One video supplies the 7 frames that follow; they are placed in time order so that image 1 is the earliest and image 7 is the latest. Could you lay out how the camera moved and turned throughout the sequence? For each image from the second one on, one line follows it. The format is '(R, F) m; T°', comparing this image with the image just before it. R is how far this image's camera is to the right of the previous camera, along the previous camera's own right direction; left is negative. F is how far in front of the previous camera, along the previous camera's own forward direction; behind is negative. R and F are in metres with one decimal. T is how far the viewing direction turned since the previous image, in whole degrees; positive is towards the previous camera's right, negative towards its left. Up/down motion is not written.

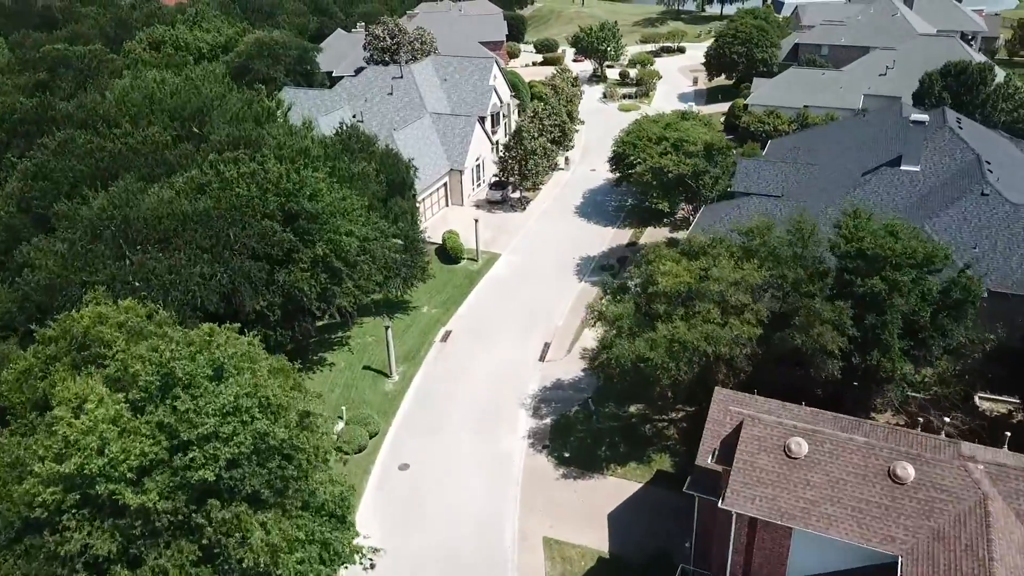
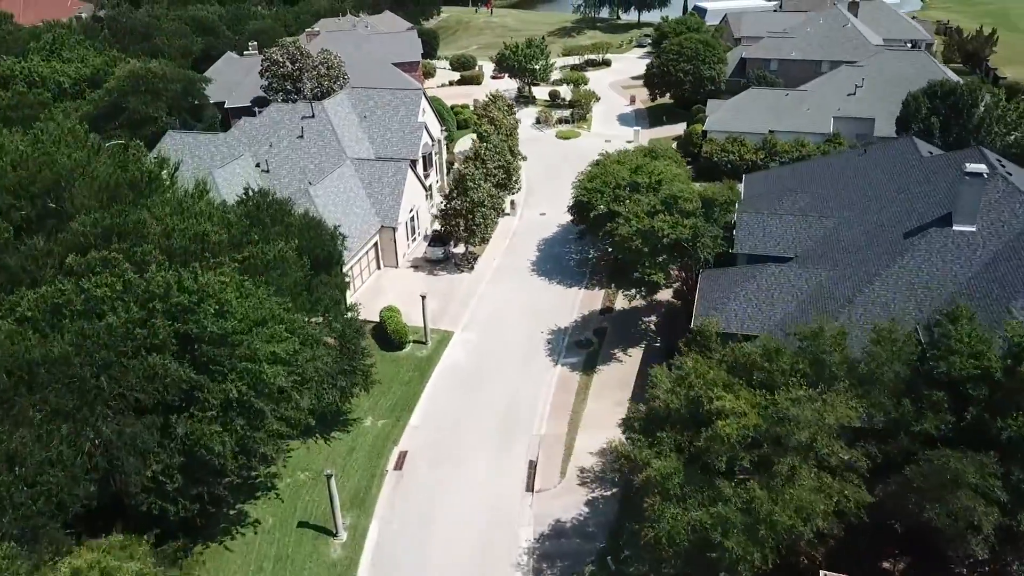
(-2.3, +8.3) m; +7°
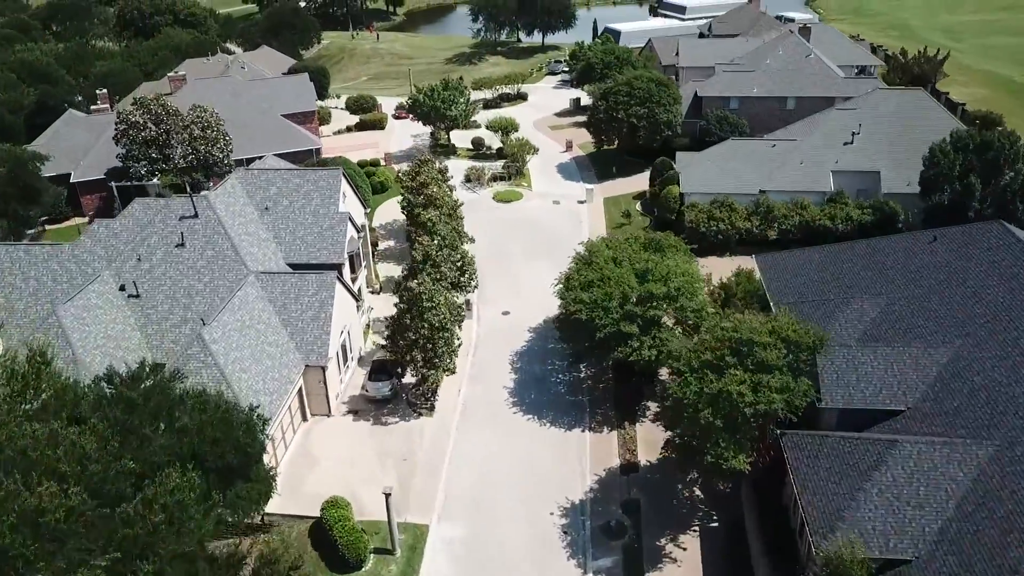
(-3.4, +11.1) m; +8°
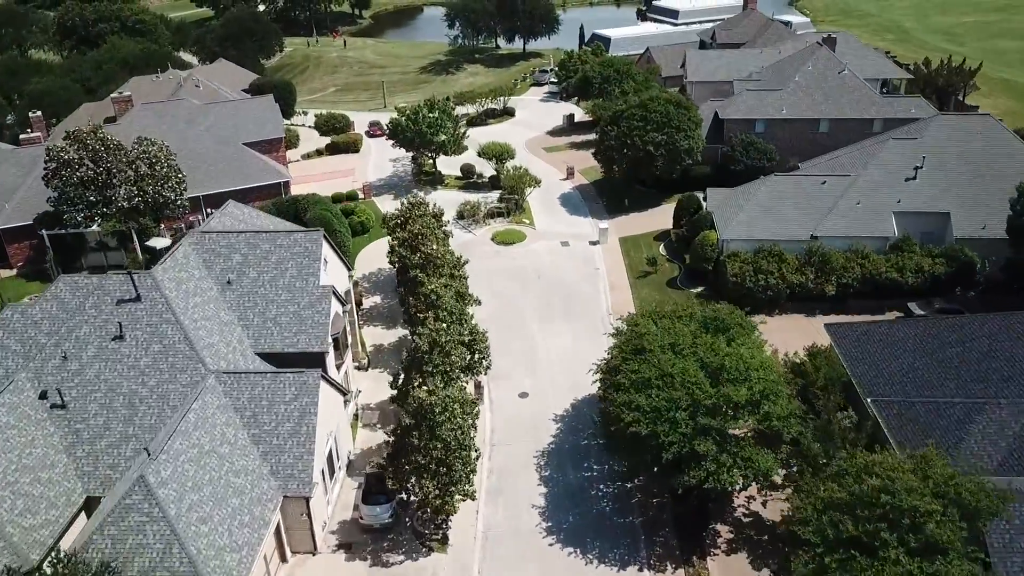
(-2.1, +7.1) m; +2°
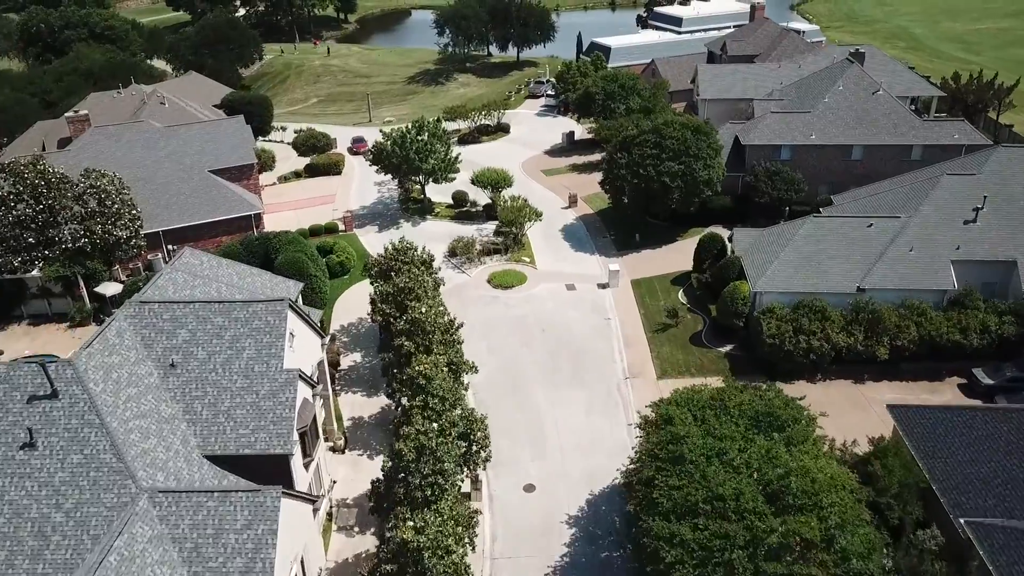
(-0.5, +5.3) m; +1°
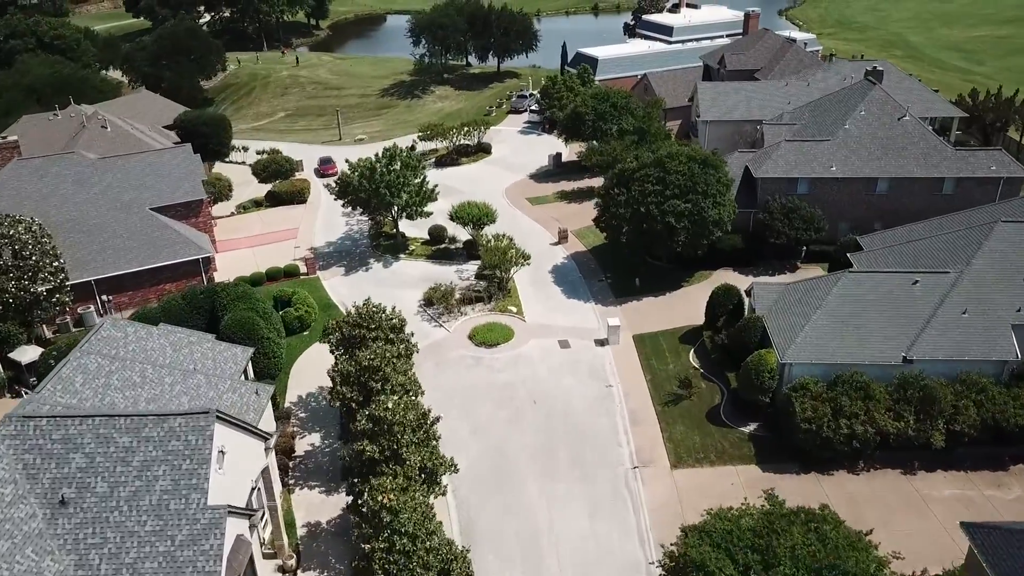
(-0.2, +5.4) m; +1°
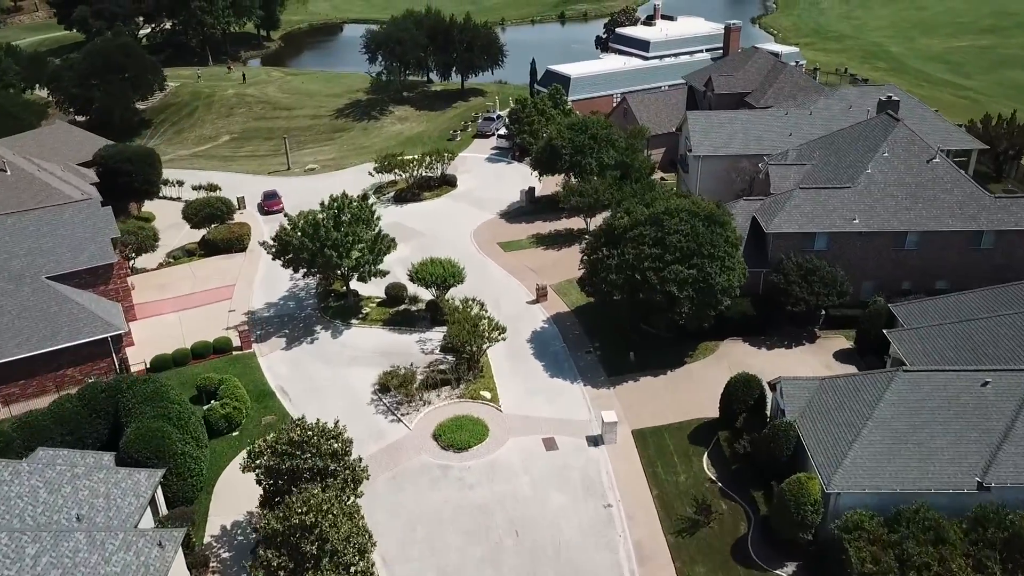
(-0.2, +6.4) m; +2°
